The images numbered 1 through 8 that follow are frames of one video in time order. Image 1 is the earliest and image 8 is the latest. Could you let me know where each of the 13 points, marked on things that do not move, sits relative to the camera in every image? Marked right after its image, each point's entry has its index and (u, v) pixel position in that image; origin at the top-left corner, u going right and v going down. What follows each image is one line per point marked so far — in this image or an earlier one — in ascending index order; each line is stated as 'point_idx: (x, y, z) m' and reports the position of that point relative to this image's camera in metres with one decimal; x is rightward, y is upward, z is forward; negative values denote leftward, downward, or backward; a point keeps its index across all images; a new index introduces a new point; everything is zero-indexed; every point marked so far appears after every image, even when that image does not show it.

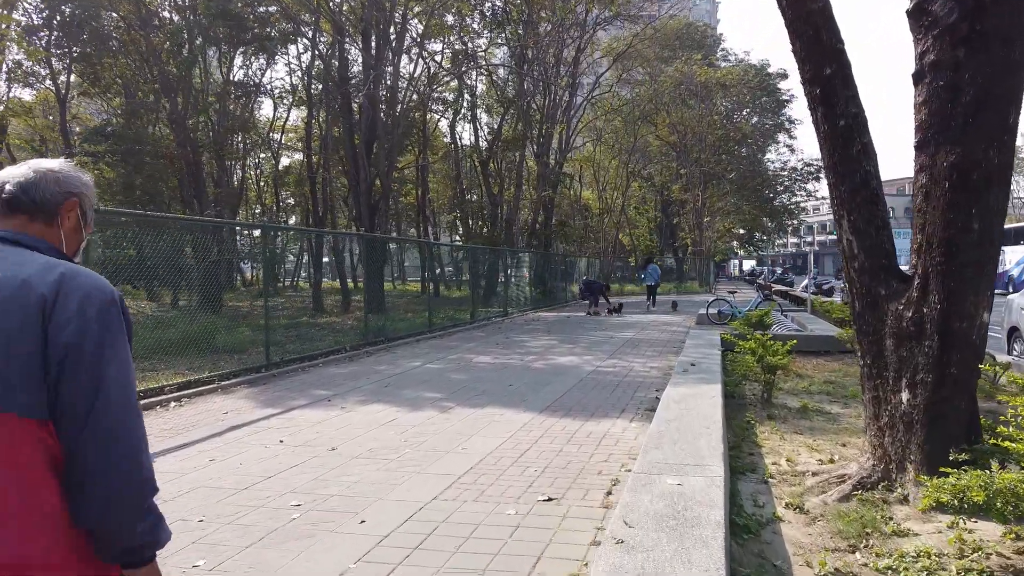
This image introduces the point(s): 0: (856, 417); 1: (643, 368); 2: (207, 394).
0: (+3.1, -1.2, +7.3) m
1: (+1.8, -1.1, +10.8) m
2: (-3.5, -1.2, +9.2) m
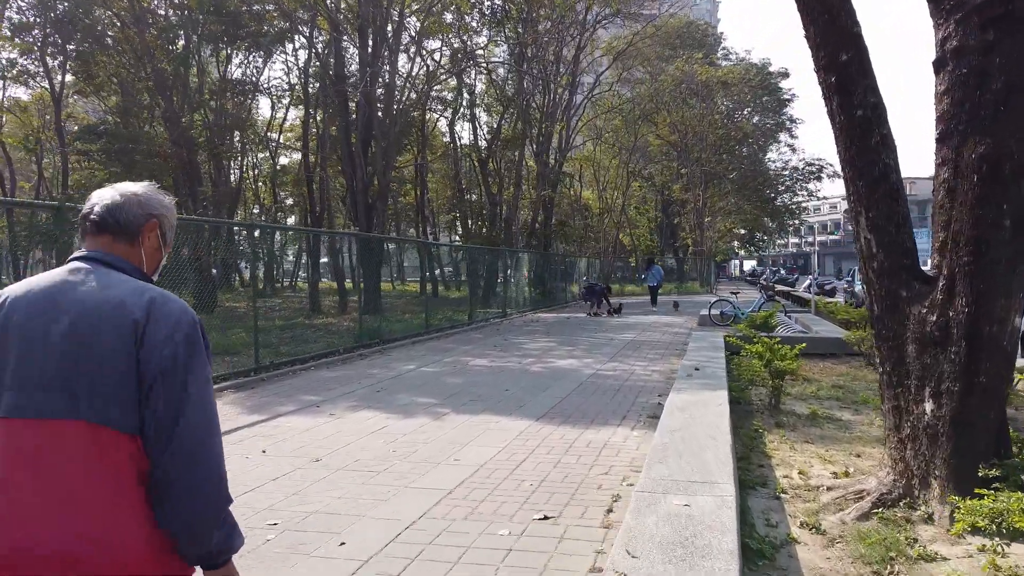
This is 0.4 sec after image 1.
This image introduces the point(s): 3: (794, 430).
0: (+3.1, -1.2, +6.9) m
1: (+1.7, -1.1, +10.4) m
2: (-3.5, -1.2, +8.8) m
3: (+2.4, -1.2, +6.7) m
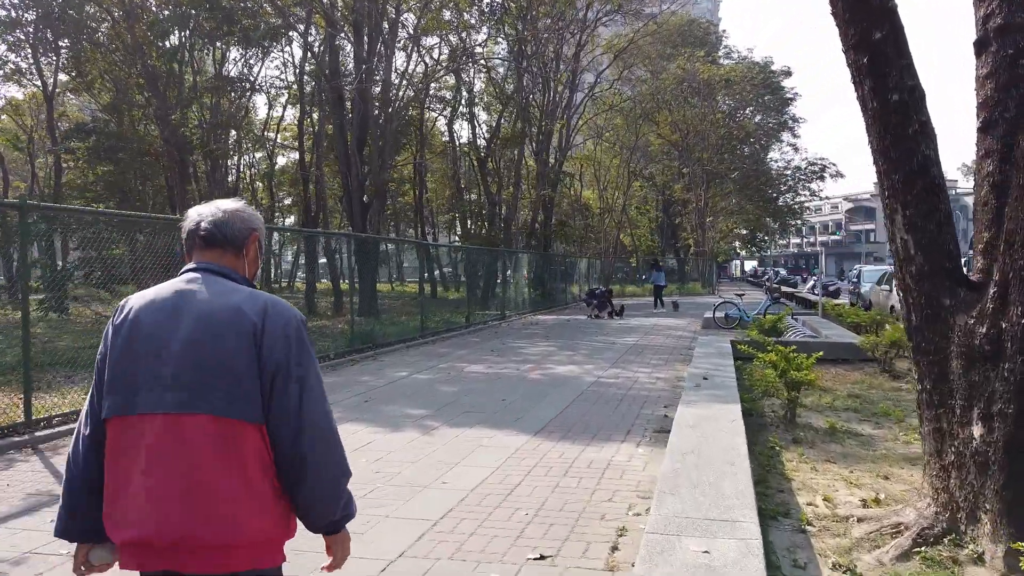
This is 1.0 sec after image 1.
0: (+3.1, -1.2, +6.4) m
1: (+1.7, -1.1, +9.9) m
2: (-3.6, -1.3, +8.3) m
3: (+2.3, -1.2, +6.2) m
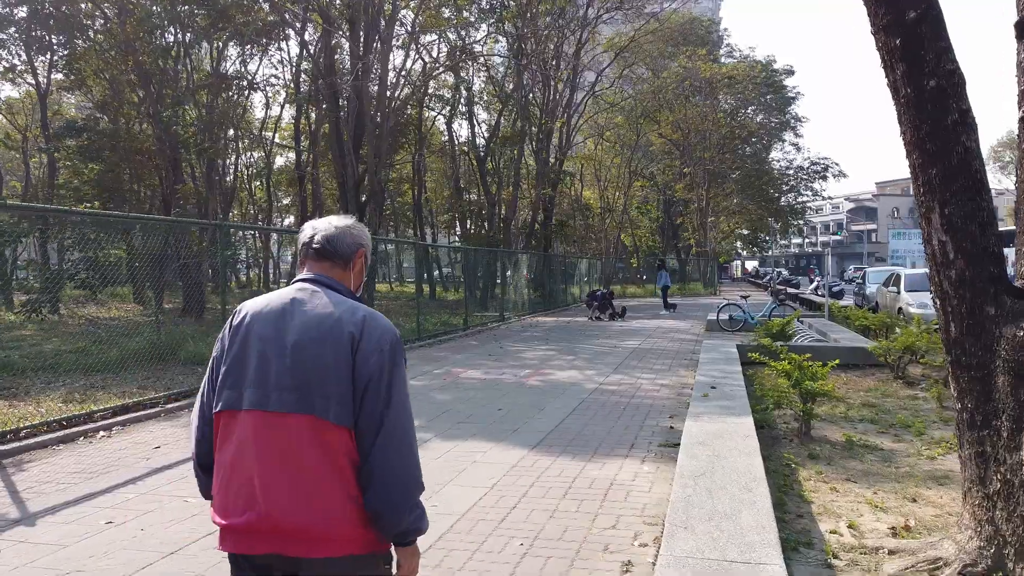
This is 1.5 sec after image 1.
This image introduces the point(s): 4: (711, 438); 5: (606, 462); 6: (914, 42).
0: (+3.0, -1.3, +6.0) m
1: (+1.7, -1.2, +9.5) m
2: (-3.6, -1.3, +7.9) m
3: (+2.3, -1.3, +5.7) m
4: (+1.3, -1.0, +5.2) m
5: (+0.7, -1.3, +5.8) m
6: (+1.9, +1.2, +3.8) m
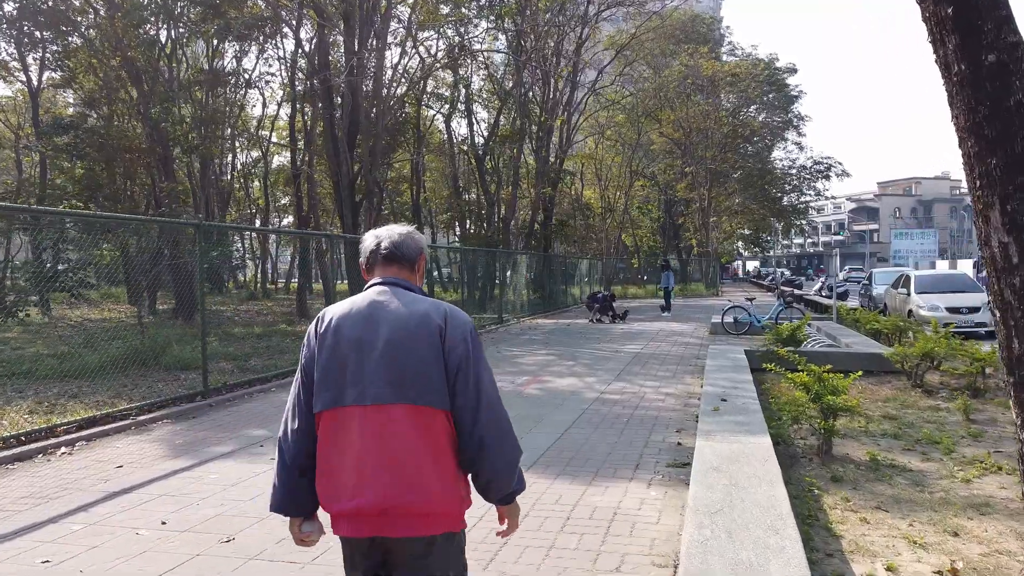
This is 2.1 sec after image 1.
0: (+3.0, -1.3, +5.4) m
1: (+1.6, -1.2, +8.9) m
2: (-3.6, -1.3, +7.3) m
3: (+2.2, -1.3, +5.2) m
4: (+1.2, -1.0, +4.6) m
5: (+0.6, -1.3, +5.2) m
6: (+1.8, +1.1, +3.2) m
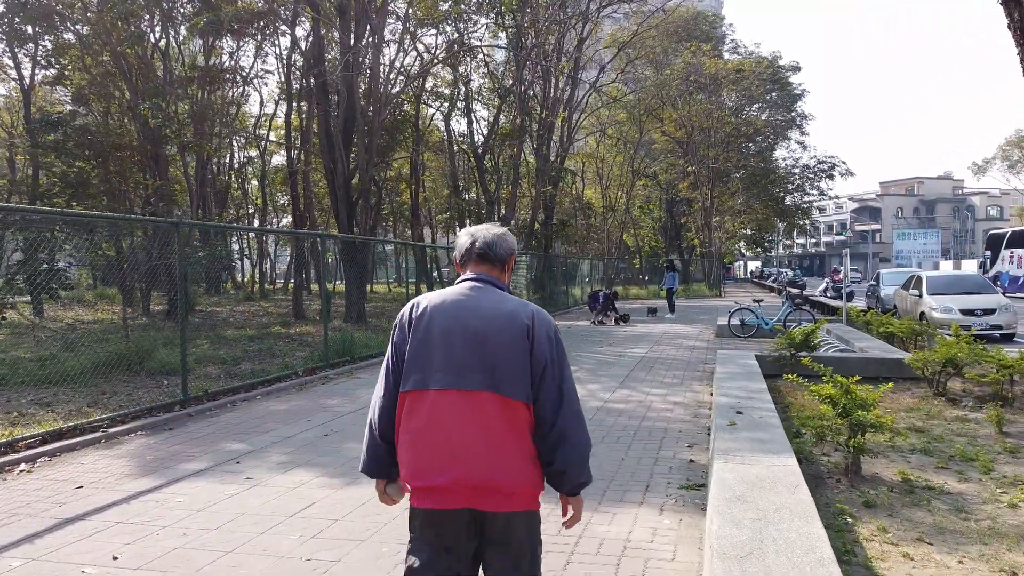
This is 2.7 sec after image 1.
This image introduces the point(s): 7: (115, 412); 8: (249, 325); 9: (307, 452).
0: (+3.0, -1.3, +4.9) m
1: (+1.6, -1.2, +8.4) m
2: (-3.7, -1.4, +6.8) m
3: (+2.2, -1.3, +4.7) m
4: (+1.2, -1.0, +4.1) m
5: (+0.6, -1.3, +4.7) m
6: (+1.8, +1.1, +2.7) m
7: (-4.1, -1.3, +8.2) m
8: (-3.8, -0.5, +11.2) m
9: (-1.7, -1.3, +6.6) m
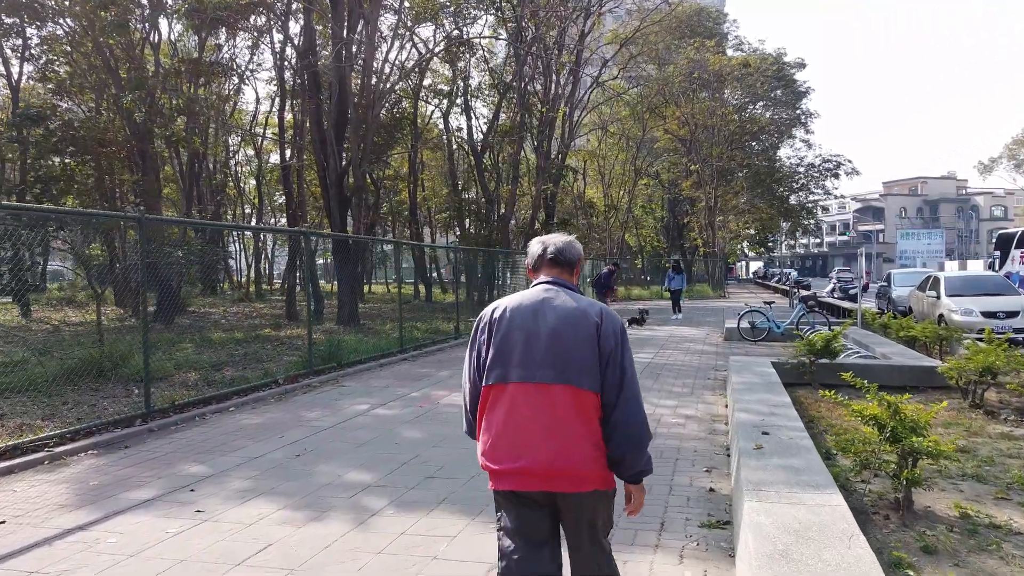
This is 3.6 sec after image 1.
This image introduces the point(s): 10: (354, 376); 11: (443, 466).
0: (+2.9, -1.3, +4.1) m
1: (+1.6, -1.3, +7.6) m
2: (-3.7, -1.4, +6.0) m
3: (+2.2, -1.3, +3.9) m
4: (+1.2, -1.1, +3.3) m
5: (+0.6, -1.3, +3.9) m
6: (+1.8, +1.1, +1.9) m
7: (-4.1, -1.3, +7.4) m
8: (-3.8, -0.5, +10.4) m
9: (-1.7, -1.4, +5.8) m
10: (-2.4, -1.3, +12.1) m
11: (-0.5, -1.4, +5.9) m
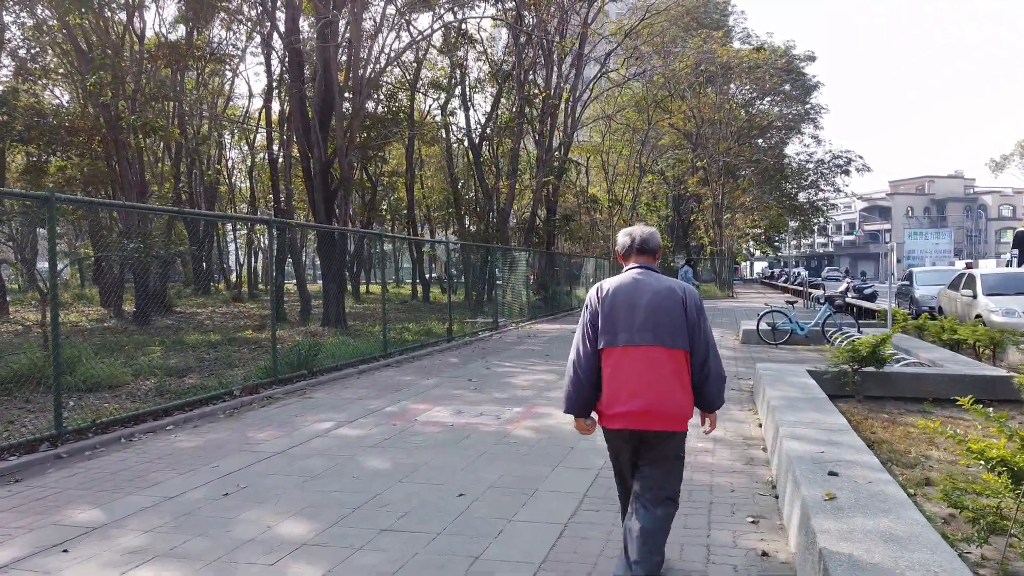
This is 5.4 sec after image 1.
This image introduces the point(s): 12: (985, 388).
0: (+2.8, -1.3, +2.7) m
1: (+1.5, -1.2, +6.2) m
2: (-3.8, -1.3, +4.7) m
3: (+2.1, -1.3, +2.5) m
4: (+1.1, -1.0, +1.9) m
5: (+0.5, -1.3, +2.5) m
6: (+1.7, +1.1, +0.5) m
7: (-4.2, -1.2, +6.0) m
8: (-3.9, -0.5, +9.1) m
9: (-1.8, -1.3, +4.4) m
10: (-2.4, -1.3, +10.7) m
11: (-0.6, -1.3, +4.6) m
12: (+4.7, -1.0, +7.9) m
